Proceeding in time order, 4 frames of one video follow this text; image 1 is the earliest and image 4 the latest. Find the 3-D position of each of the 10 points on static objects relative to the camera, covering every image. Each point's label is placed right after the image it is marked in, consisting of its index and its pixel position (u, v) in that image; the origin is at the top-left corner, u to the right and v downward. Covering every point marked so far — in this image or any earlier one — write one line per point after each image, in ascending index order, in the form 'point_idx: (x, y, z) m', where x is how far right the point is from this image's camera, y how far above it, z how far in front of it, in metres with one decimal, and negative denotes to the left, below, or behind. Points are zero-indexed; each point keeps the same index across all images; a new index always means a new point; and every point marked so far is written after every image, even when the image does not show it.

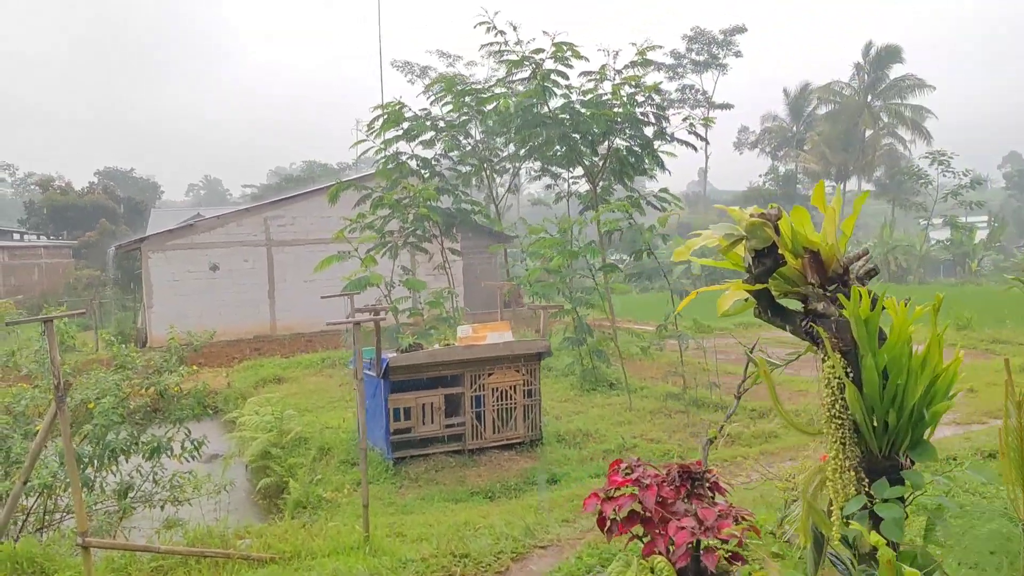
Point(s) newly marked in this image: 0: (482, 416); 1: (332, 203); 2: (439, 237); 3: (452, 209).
0: (-0.3, -1.1, +6.9) m
1: (-2.9, +1.4, +13.8) m
2: (-1.2, +0.8, +13.7) m
3: (-0.9, +1.3, +13.5) m
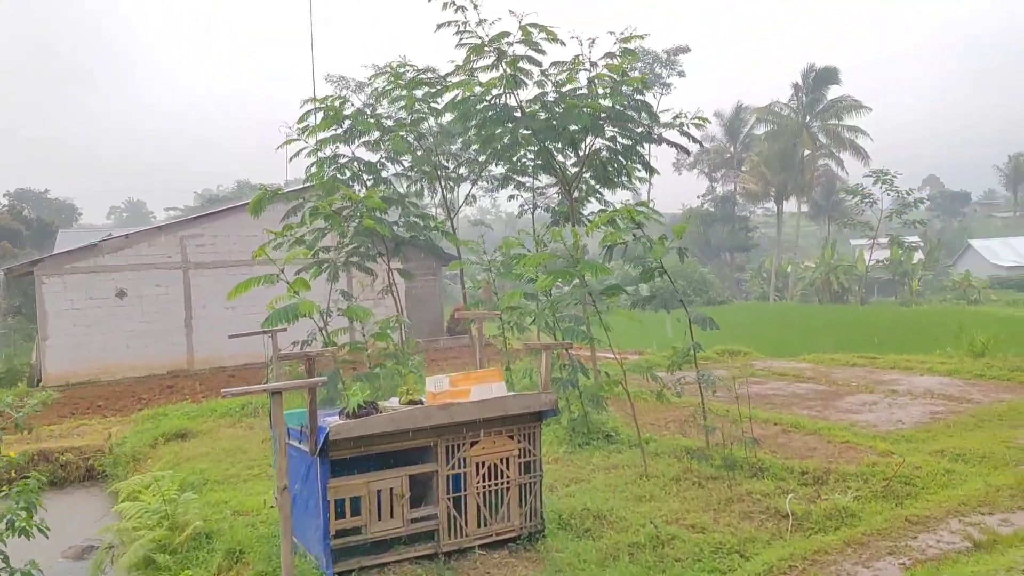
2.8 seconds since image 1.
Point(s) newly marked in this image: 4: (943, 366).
0: (-0.3, -1.3, +4.8) m
1: (-3.5, +1.0, +11.6) m
2: (-1.8, +0.5, +11.7) m
3: (-1.5, +0.9, +11.5) m
4: (+5.8, -1.1, +11.1) m
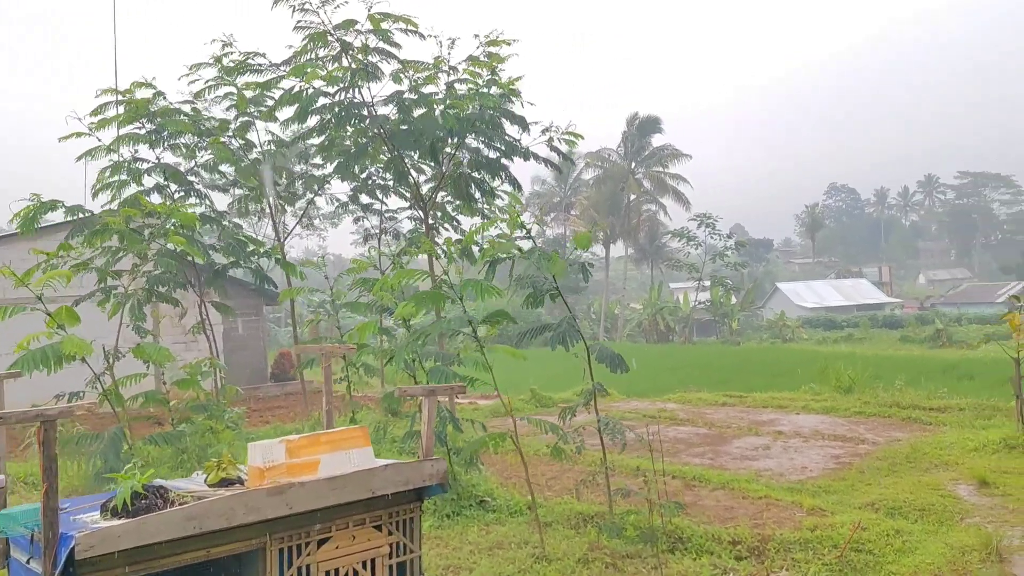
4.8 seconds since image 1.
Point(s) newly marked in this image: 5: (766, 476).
0: (-0.8, -1.3, +3.1) m
1: (-5.3, +0.6, +9.2) m
2: (-3.6, 0.0, +9.6) m
3: (-3.3, +0.5, +9.5) m
4: (+3.9, -1.5, +10.6) m
5: (+2.1, -1.6, +7.0) m
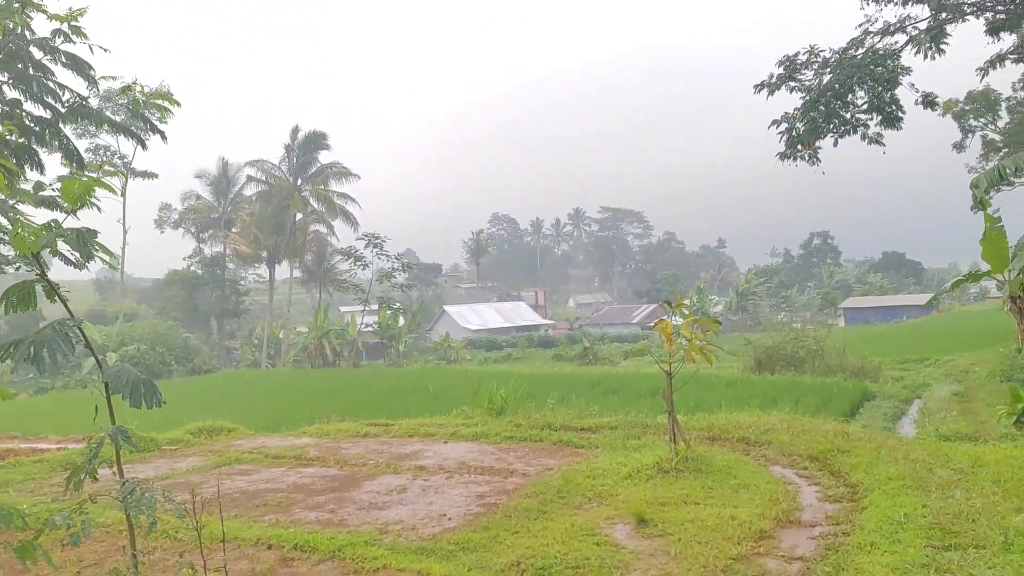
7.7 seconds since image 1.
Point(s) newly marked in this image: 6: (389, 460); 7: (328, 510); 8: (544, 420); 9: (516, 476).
0: (-2.0, -1.2, +0.8) m
1: (-8.5, +0.6, +4.7) m
2: (-7.1, 0.0, +5.7) m
3: (-6.8, +0.5, +5.7) m
4: (-0.5, -1.6, +9.4) m
5: (-0.8, -1.6, +5.4) m
6: (-1.2, -1.7, +8.0) m
7: (-1.4, -1.6, +6.2) m
8: (+0.4, -1.5, +9.5) m
9: (0.0, -1.6, +6.9) m
